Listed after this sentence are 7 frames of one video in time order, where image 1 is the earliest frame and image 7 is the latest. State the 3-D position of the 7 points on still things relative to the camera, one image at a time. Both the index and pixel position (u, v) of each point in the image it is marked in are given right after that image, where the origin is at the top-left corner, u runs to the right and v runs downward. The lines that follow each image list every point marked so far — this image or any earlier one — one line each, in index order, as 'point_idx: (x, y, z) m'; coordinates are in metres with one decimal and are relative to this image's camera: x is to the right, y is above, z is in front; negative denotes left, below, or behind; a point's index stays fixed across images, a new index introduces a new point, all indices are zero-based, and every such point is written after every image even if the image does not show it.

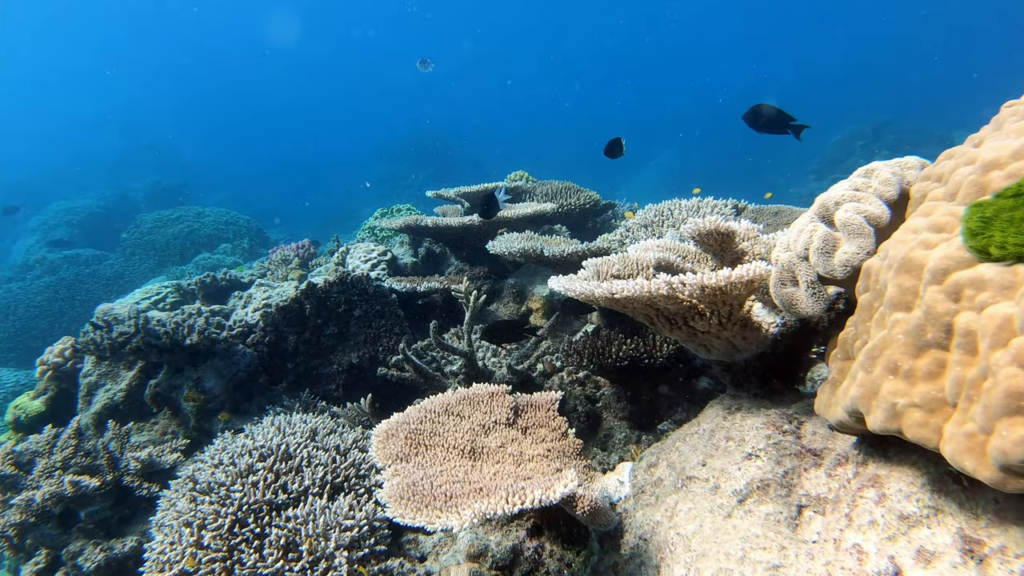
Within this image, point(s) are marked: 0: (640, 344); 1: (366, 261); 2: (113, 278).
0: (+0.7, -0.3, +3.8) m
1: (-1.2, +0.2, +5.7) m
2: (-8.9, +0.2, +15.9) m
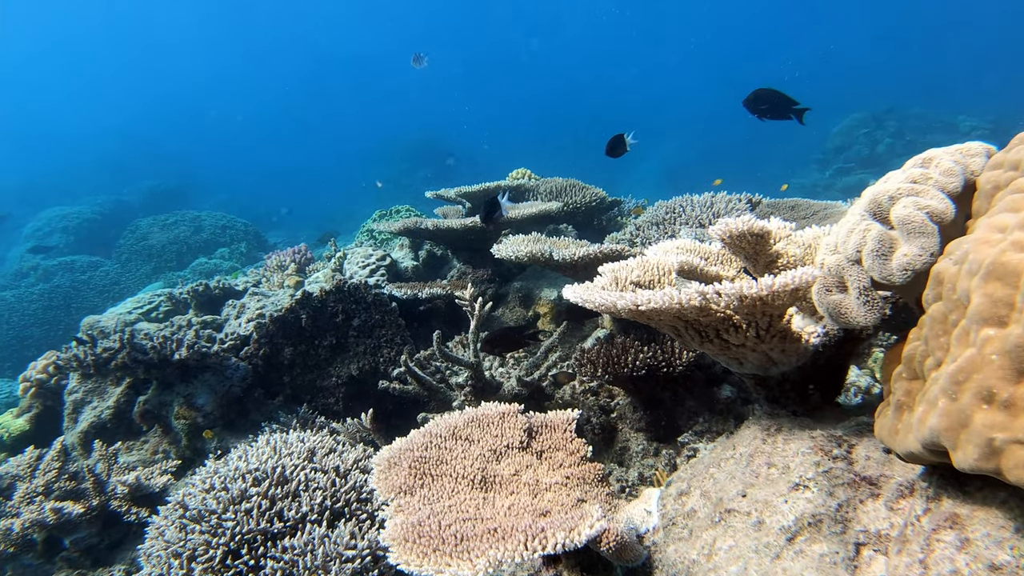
0: (+0.7, -0.3, +3.6) m
1: (-1.1, +0.2, +5.5) m
2: (-8.8, 0.0, +15.7) m
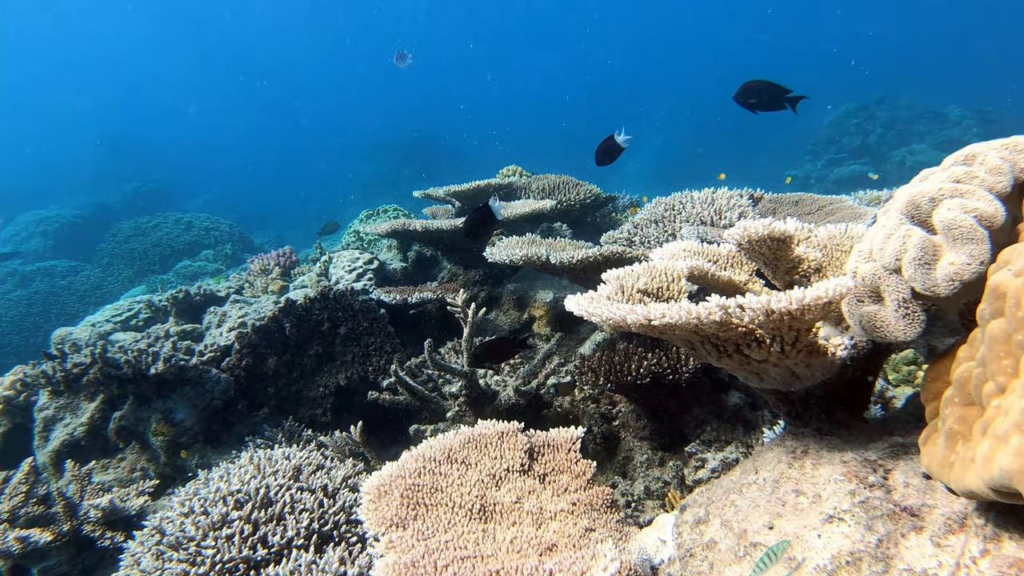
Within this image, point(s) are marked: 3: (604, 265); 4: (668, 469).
0: (+0.7, -0.3, +3.4) m
1: (-1.2, +0.1, +5.3) m
2: (-9.0, -0.1, +15.4) m
3: (+0.5, +0.1, +3.5) m
4: (+0.7, -0.9, +3.5) m
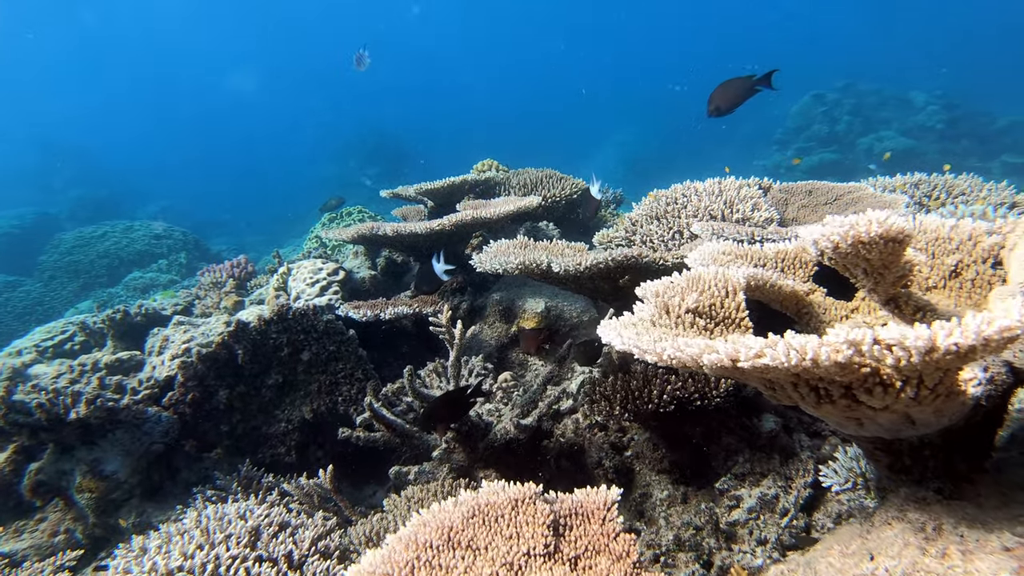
0: (+0.7, -0.4, +2.9) m
1: (-1.3, 0.0, +4.6) m
2: (-9.5, -0.4, +14.4) m
3: (+0.4, +0.1, +3.0) m
4: (+0.7, -0.9, +3.0) m
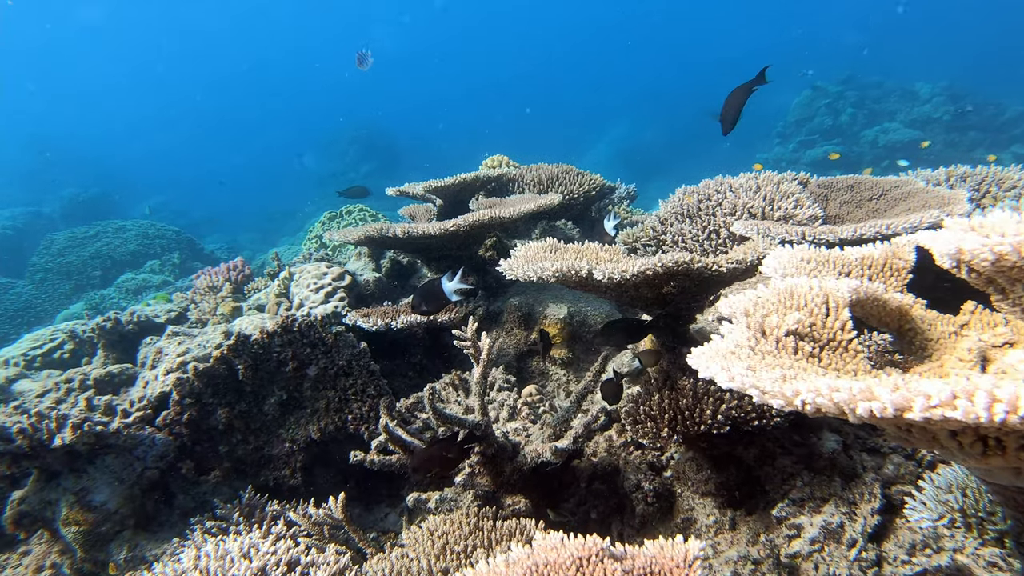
0: (+0.8, -0.4, +2.6) m
1: (-1.2, 0.0, +4.3) m
2: (-9.5, -0.4, +14.0) m
3: (+0.6, 0.0, +2.7) m
4: (+0.9, -0.9, +2.7) m
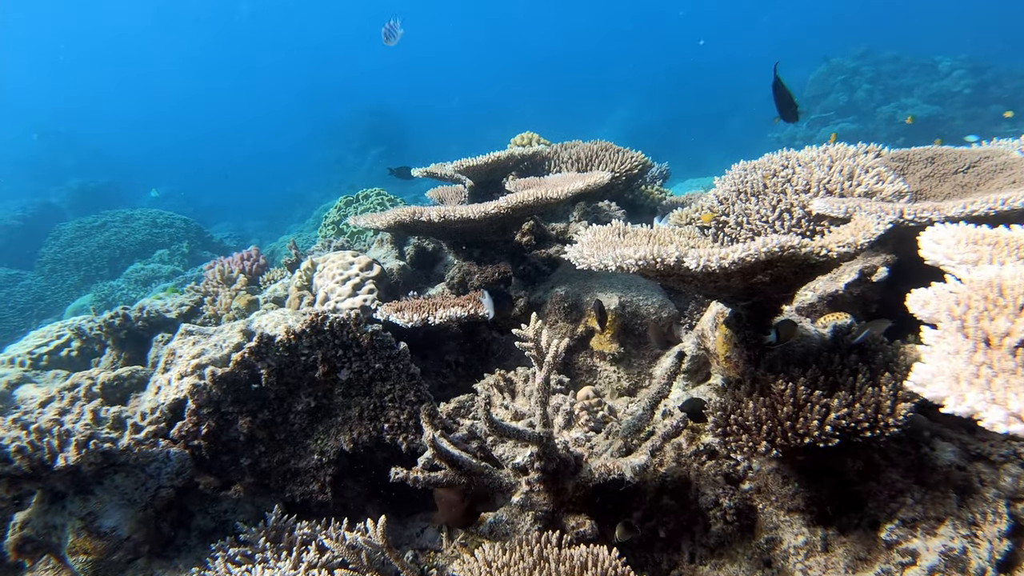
0: (+1.1, -0.4, +2.2) m
1: (-0.9, +0.1, +4.0) m
2: (-9.1, -0.3, +13.7) m
3: (+0.8, +0.1, +2.3) m
4: (+1.1, -0.9, +2.3) m
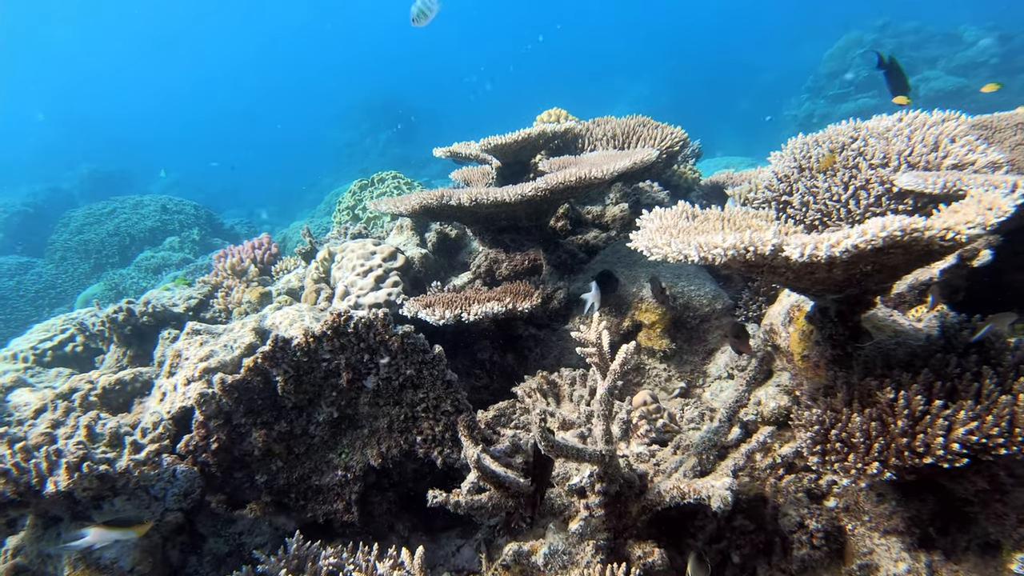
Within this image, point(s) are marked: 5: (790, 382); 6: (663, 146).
0: (+1.2, -0.3, +1.8) m
1: (-0.7, +0.1, +3.6) m
2: (-8.8, -0.1, +13.5) m
3: (+0.9, +0.1, +1.9) m
4: (+1.3, -0.9, +1.9) m
5: (+1.0, -0.3, +2.6) m
6: (+0.9, +0.8, +4.3) m
